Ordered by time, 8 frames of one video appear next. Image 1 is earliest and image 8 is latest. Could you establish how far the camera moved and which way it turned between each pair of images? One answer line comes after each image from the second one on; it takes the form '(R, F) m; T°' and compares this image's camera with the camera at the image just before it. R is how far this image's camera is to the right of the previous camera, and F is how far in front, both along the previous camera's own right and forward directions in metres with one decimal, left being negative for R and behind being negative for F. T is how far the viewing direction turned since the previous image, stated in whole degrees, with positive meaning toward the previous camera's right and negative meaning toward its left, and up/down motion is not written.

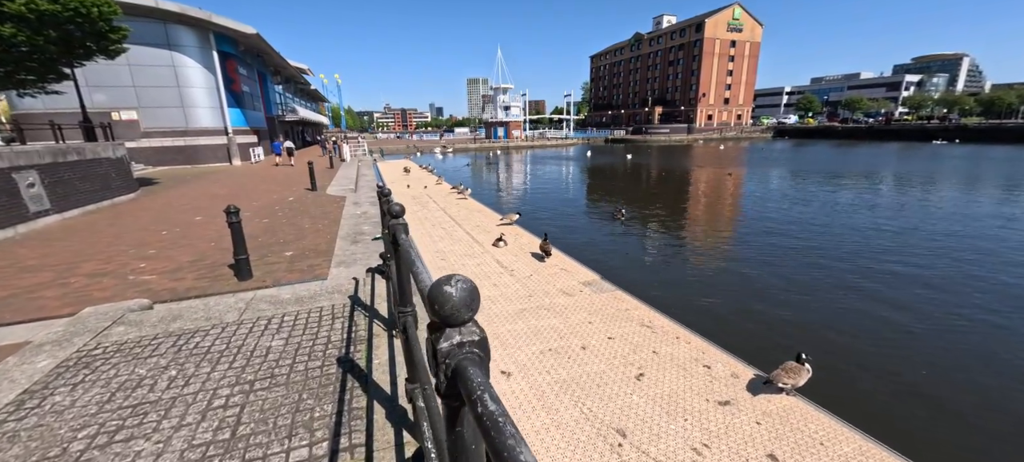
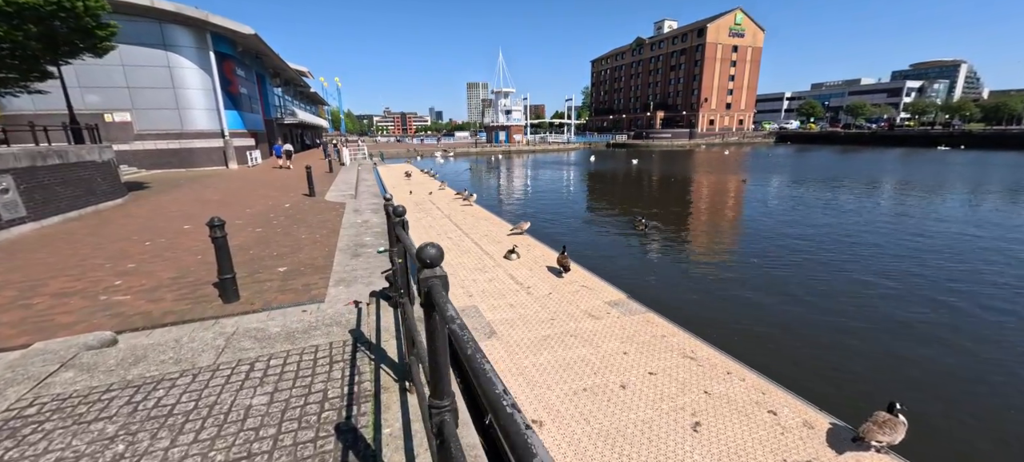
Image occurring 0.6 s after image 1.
(-0.3, +0.8) m; 0°
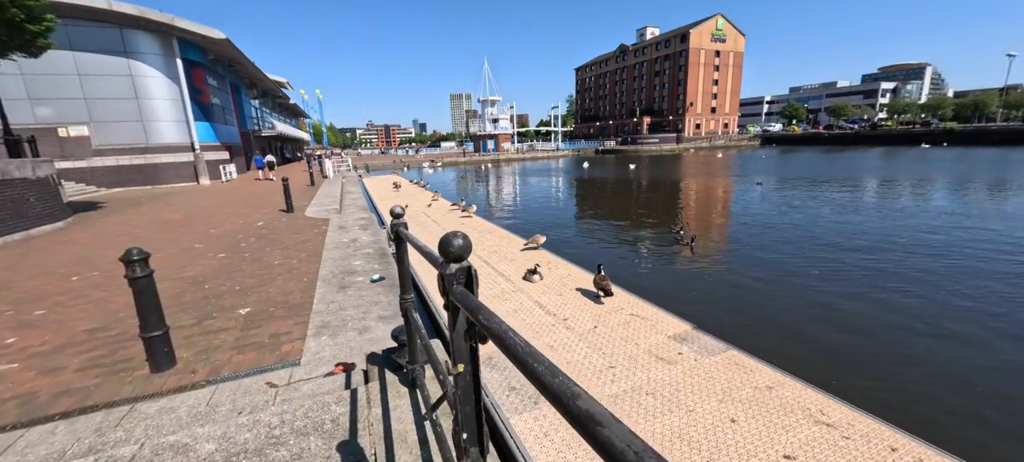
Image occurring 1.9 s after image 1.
(-0.6, +1.6) m; +2°
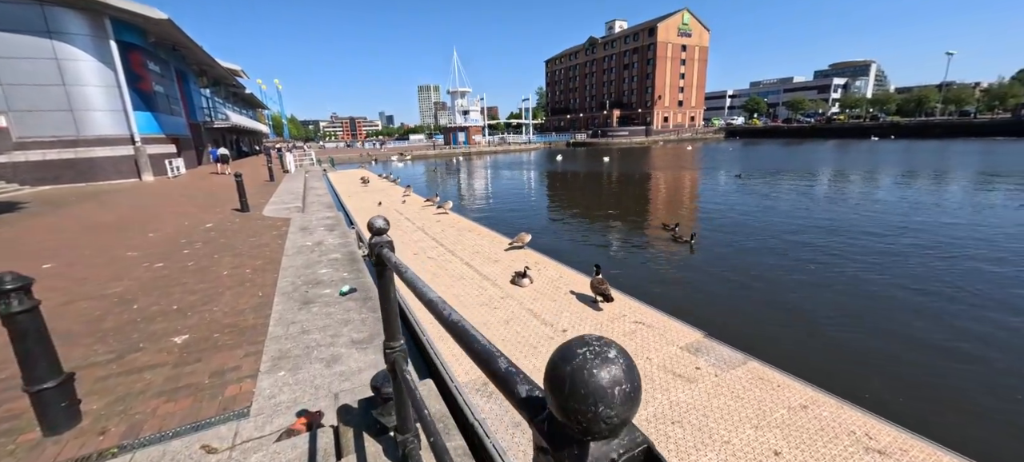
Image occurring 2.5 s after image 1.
(-0.3, +0.7) m; +4°
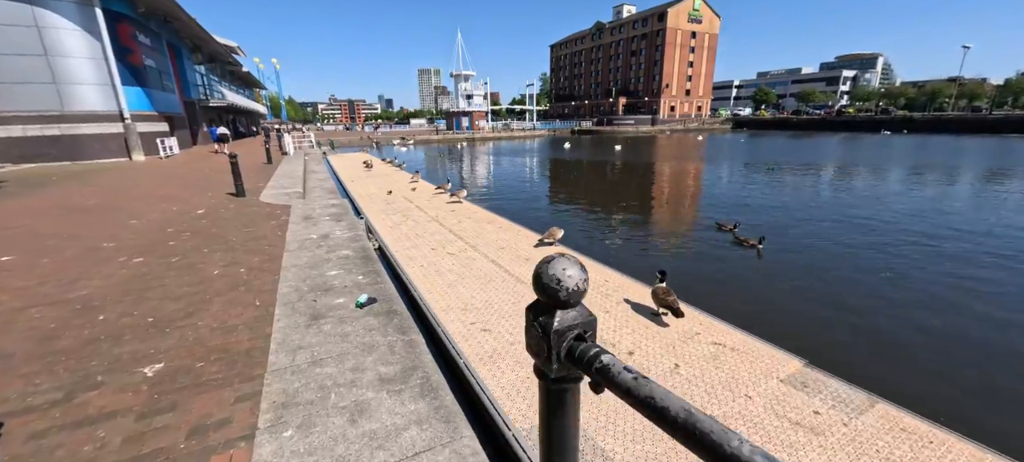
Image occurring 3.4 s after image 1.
(-0.7, +1.1) m; 0°
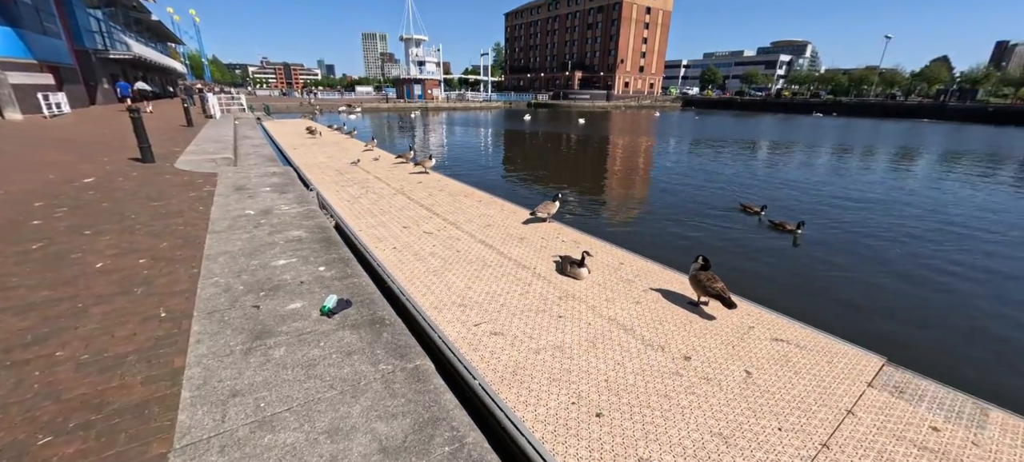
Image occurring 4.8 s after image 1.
(-0.6, +1.2) m; +7°
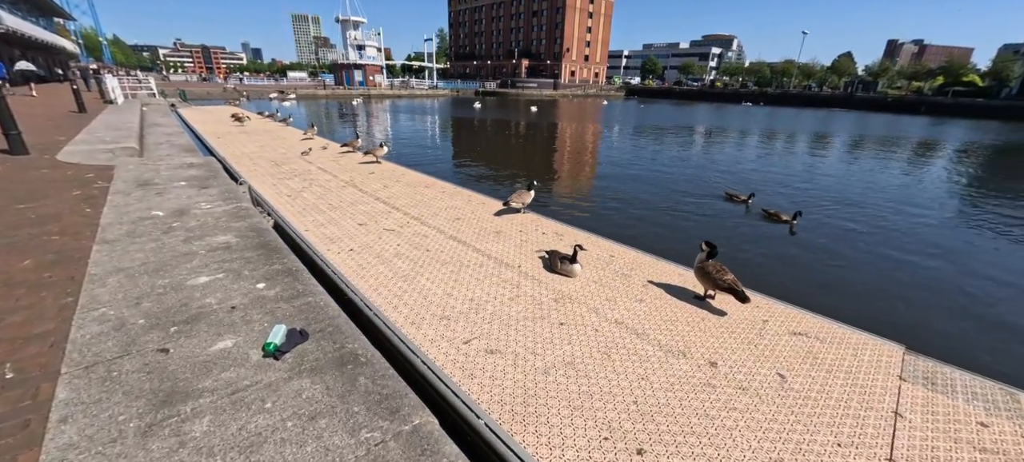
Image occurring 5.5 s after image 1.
(-0.3, +0.7) m; +7°
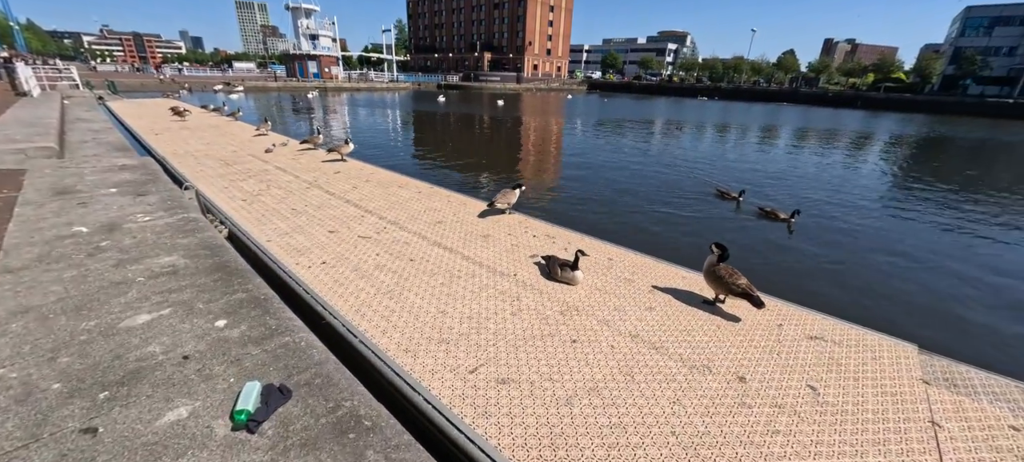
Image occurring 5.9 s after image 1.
(-0.3, +0.4) m; +5°
